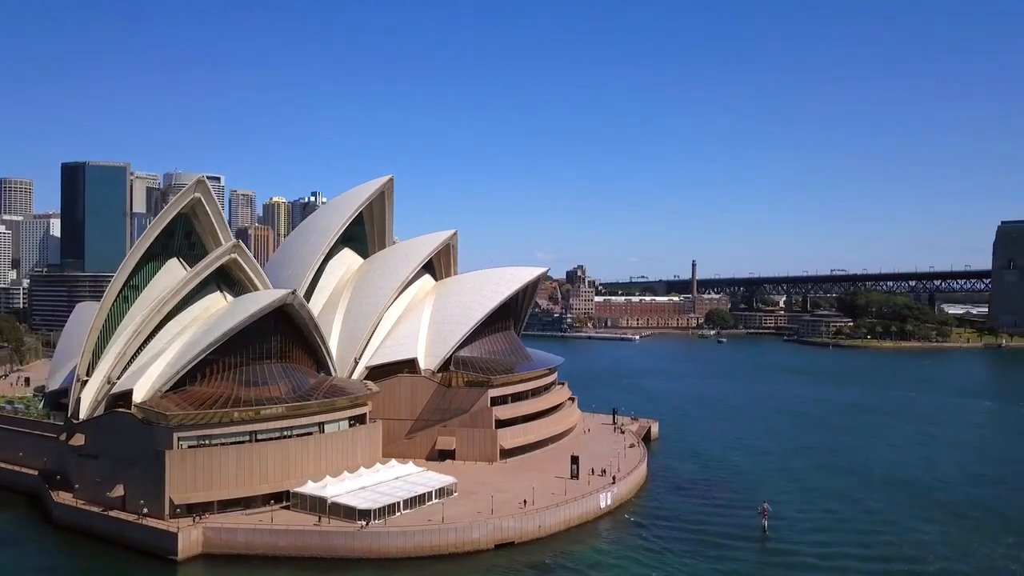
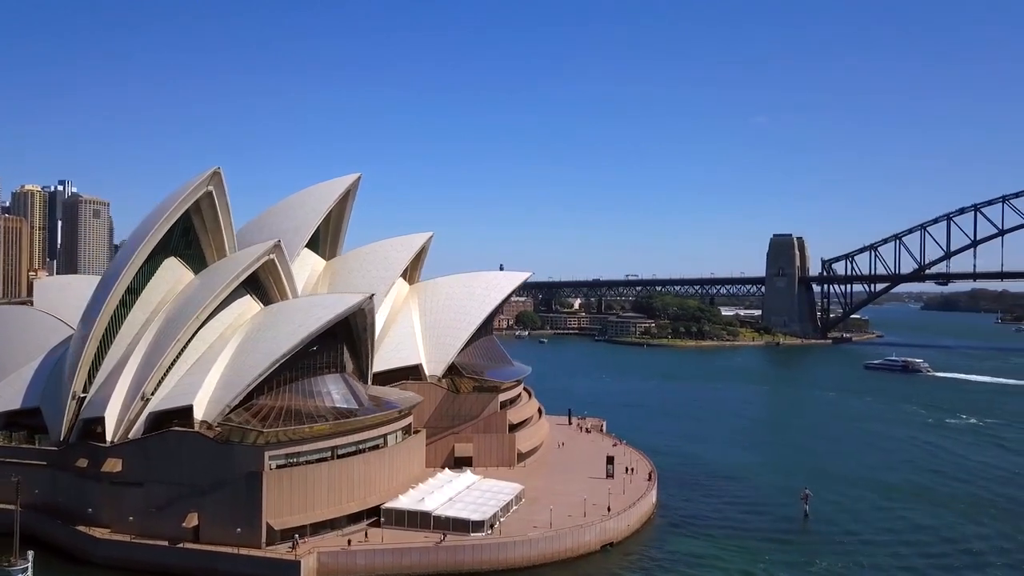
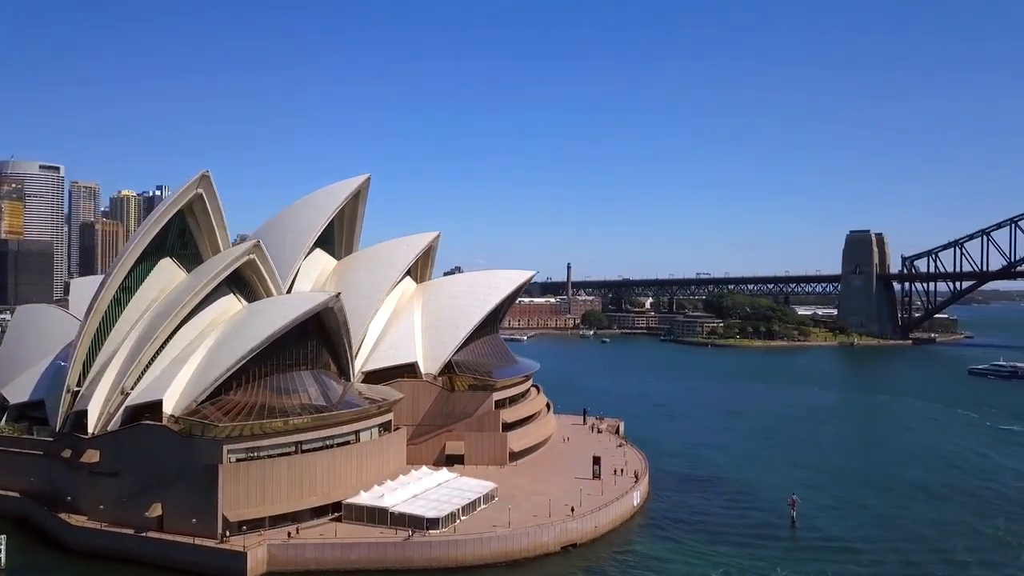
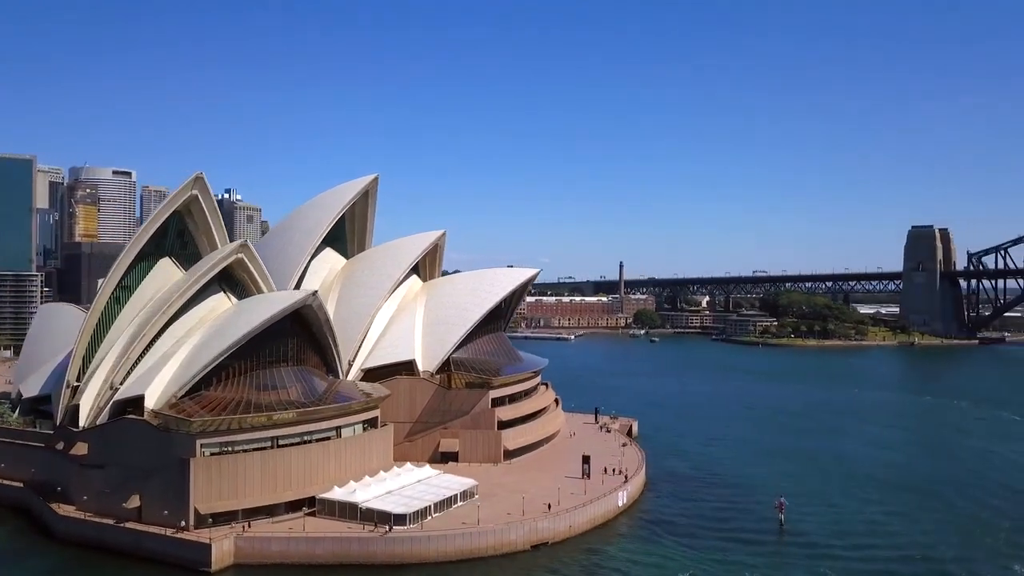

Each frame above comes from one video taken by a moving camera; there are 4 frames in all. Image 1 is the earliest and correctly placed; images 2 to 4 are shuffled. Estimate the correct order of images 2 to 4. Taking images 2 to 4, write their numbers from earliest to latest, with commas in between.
4, 3, 2
